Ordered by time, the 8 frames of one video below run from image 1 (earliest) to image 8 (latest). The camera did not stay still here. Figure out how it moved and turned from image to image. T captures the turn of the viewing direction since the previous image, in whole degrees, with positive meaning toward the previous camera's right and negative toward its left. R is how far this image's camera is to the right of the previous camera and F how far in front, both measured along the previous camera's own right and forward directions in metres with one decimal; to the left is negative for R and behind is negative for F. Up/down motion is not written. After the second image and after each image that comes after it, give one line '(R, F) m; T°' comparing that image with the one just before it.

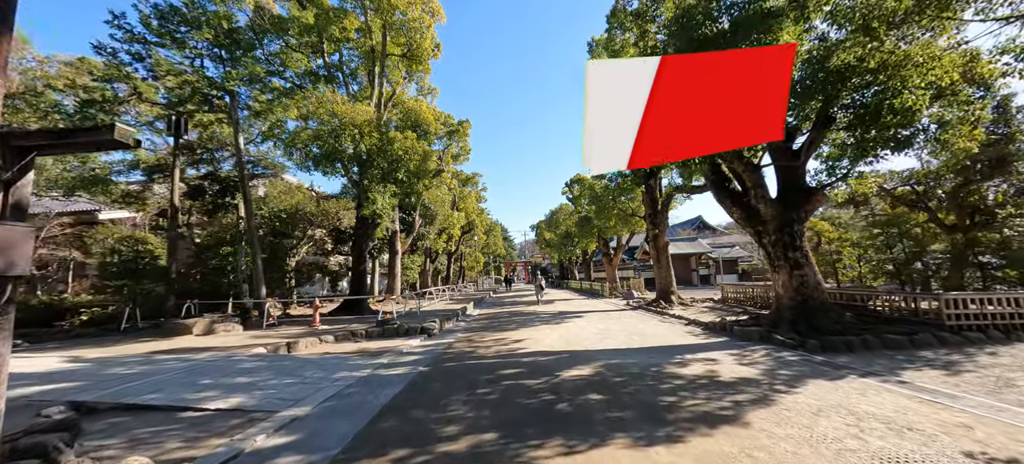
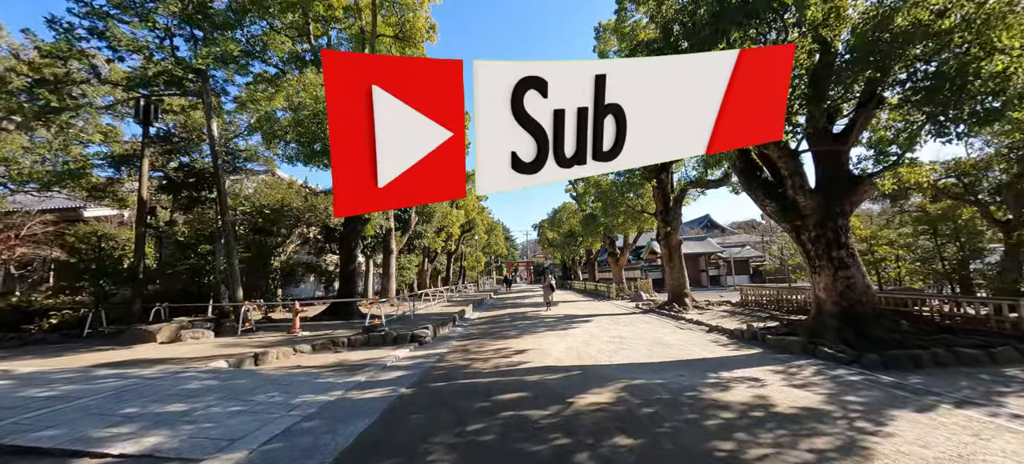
(0.0, +1.1) m; 0°
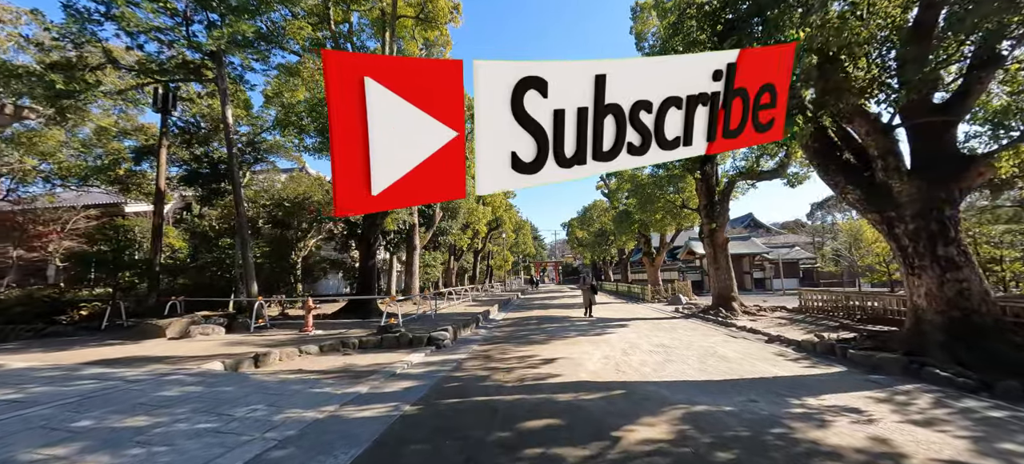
(0.0, +1.0) m; -4°
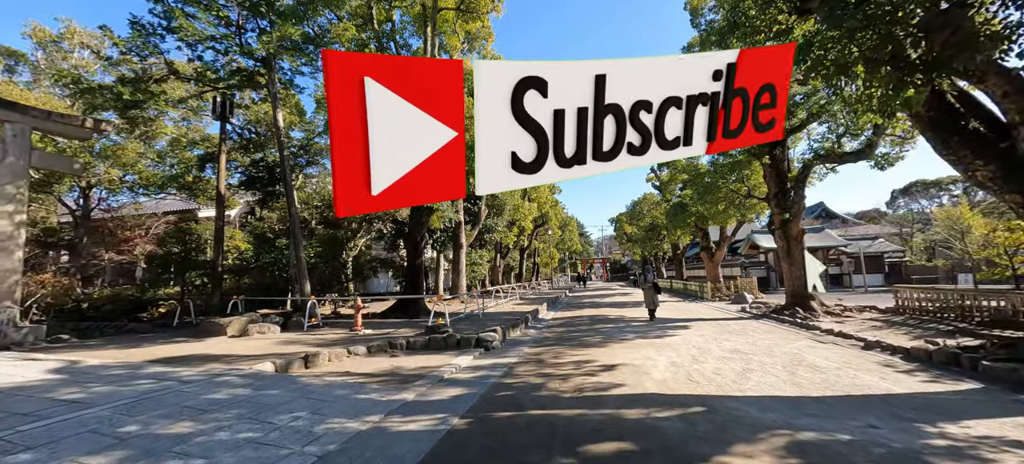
(-0.1, +0.5) m; -6°
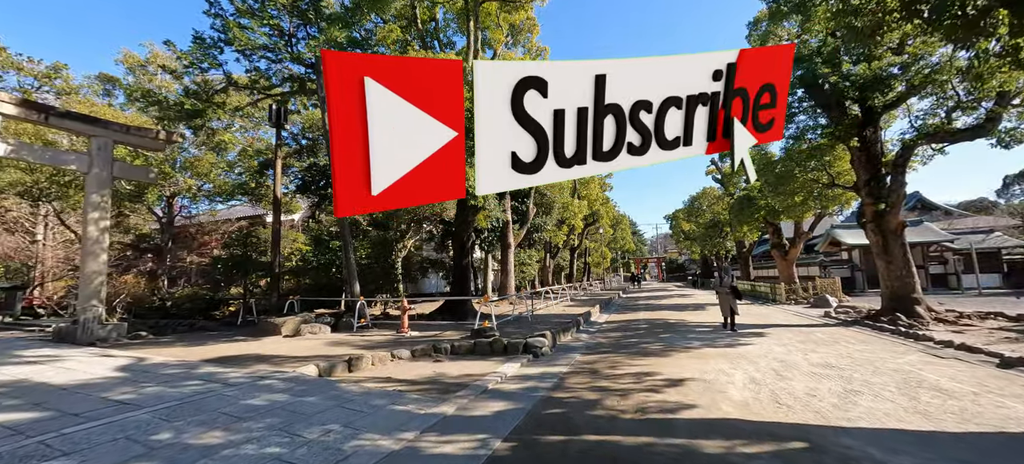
(0.0, +0.5) m; -7°
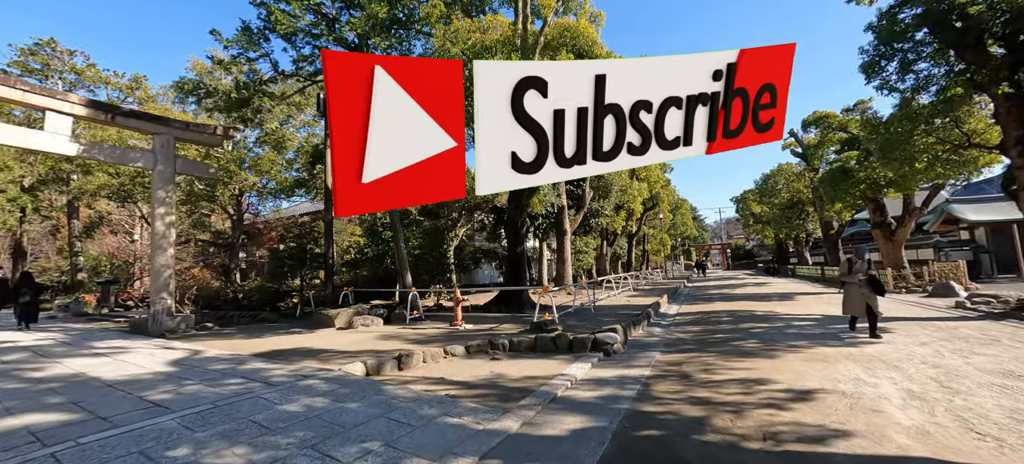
(-0.2, +0.9) m; -7°
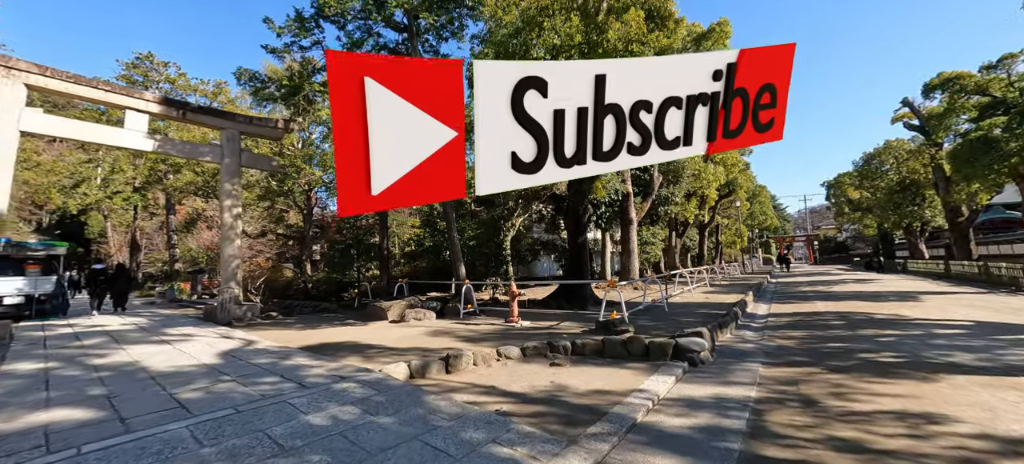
(0.0, +0.9) m; -8°
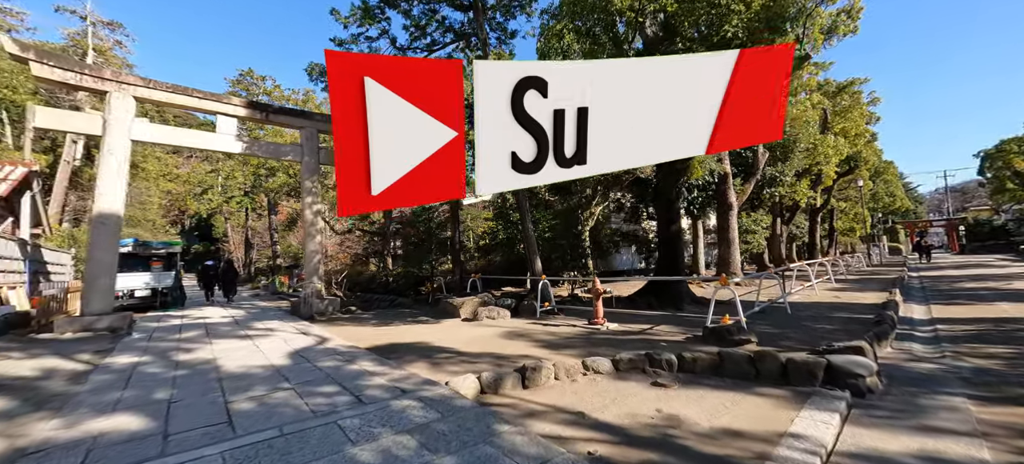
(-0.1, +0.9) m; -10°
